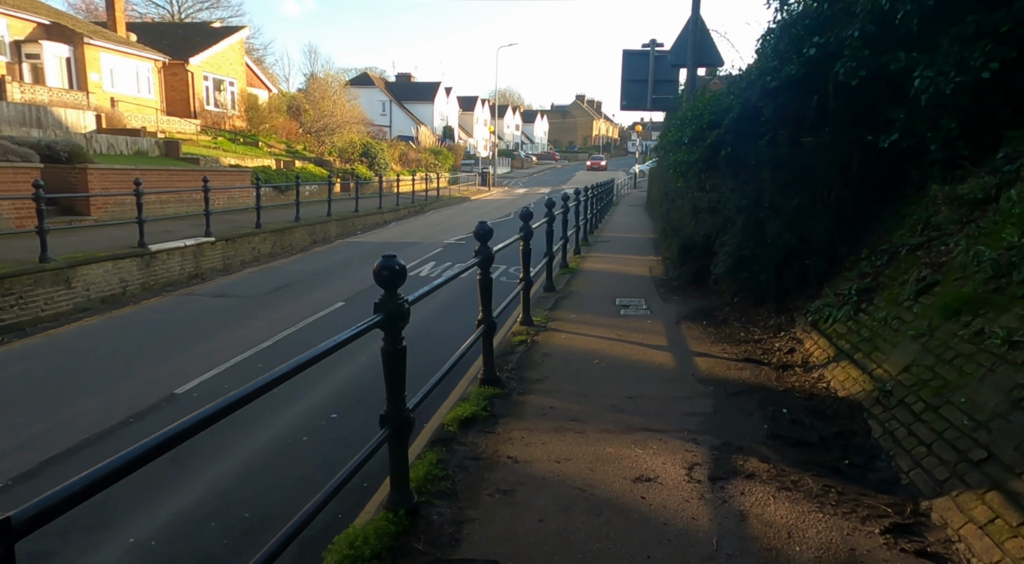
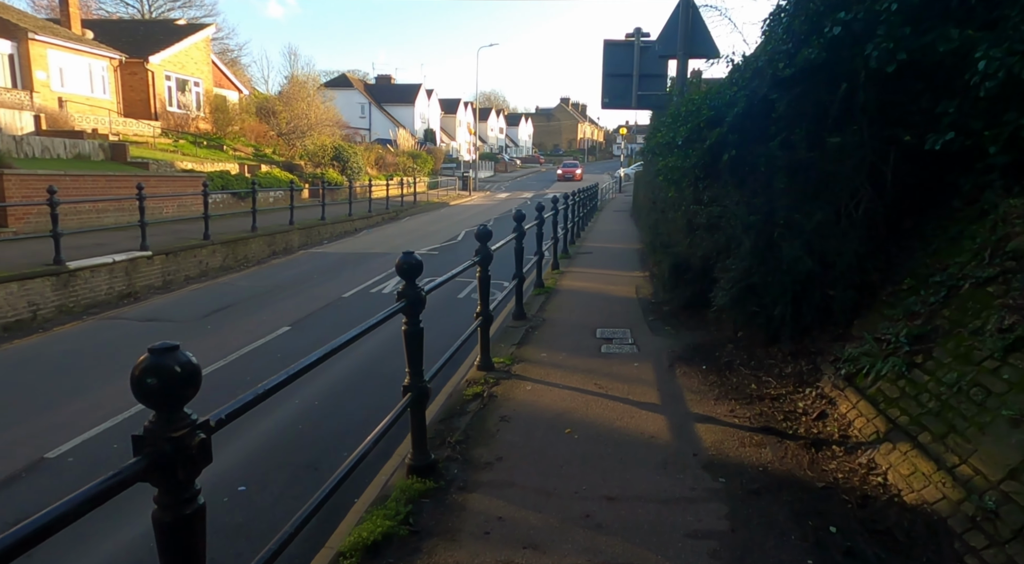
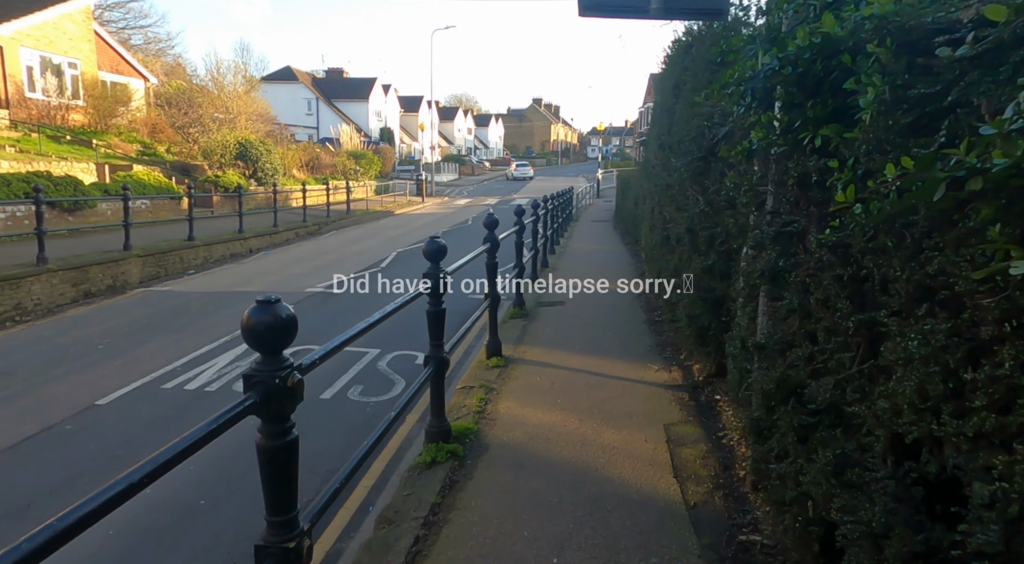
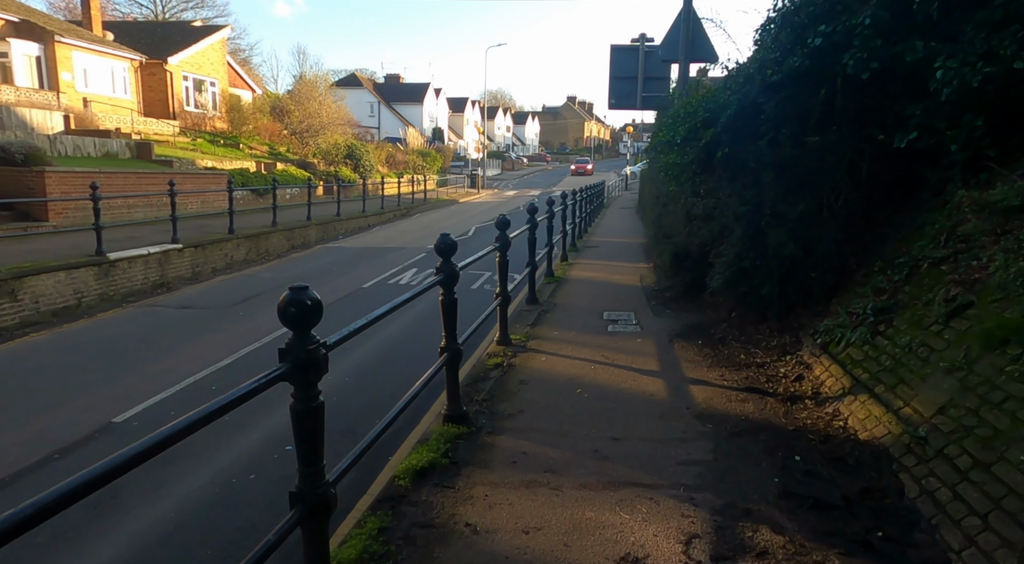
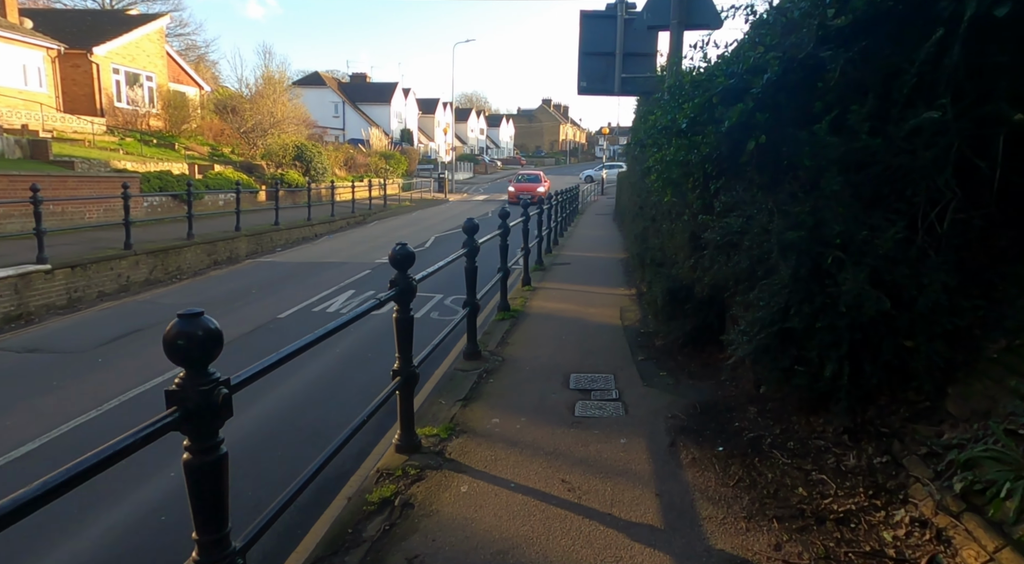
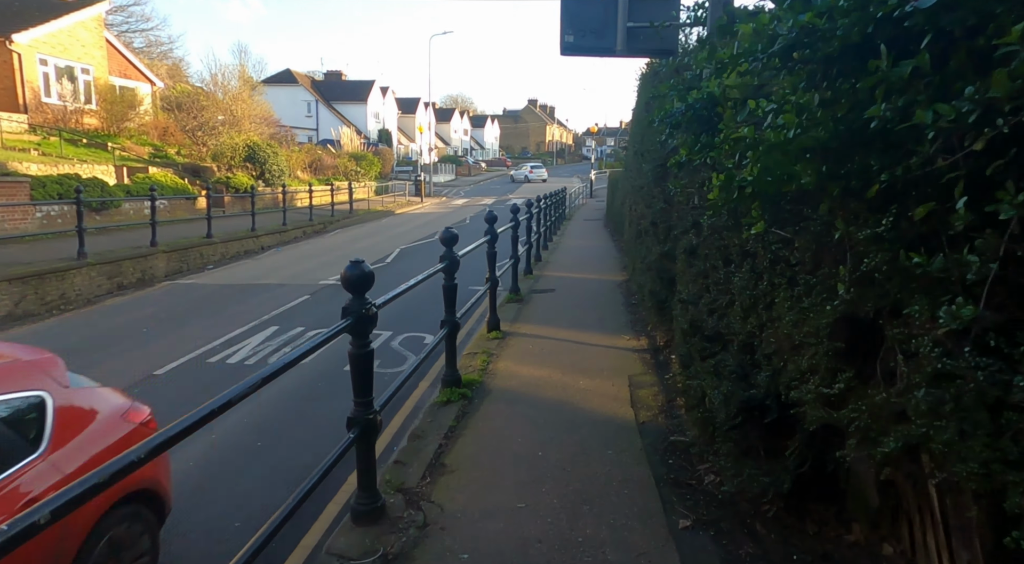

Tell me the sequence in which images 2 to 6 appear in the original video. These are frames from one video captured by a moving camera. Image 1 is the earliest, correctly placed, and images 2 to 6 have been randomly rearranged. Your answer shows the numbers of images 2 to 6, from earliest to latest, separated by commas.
4, 2, 5, 6, 3
